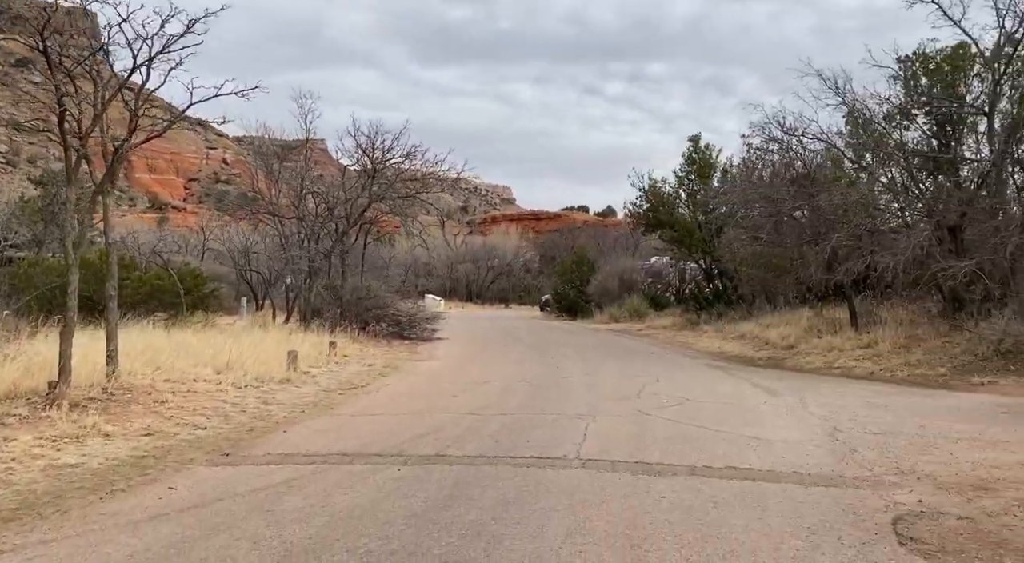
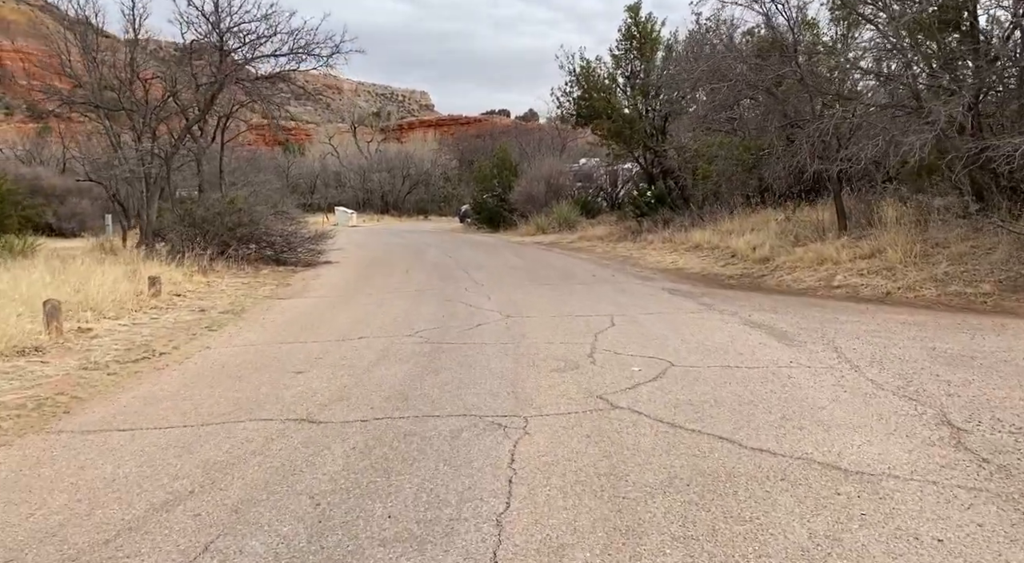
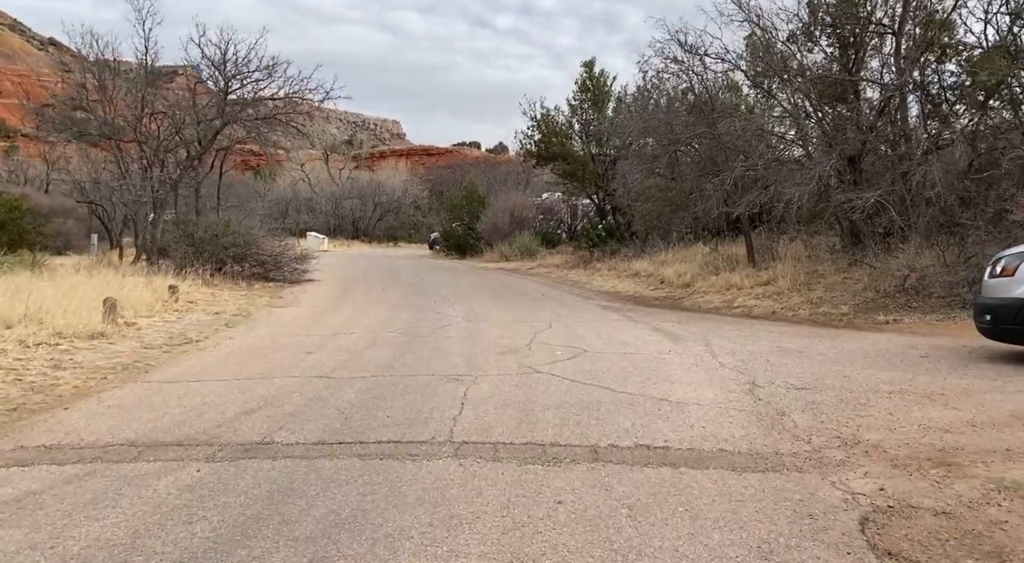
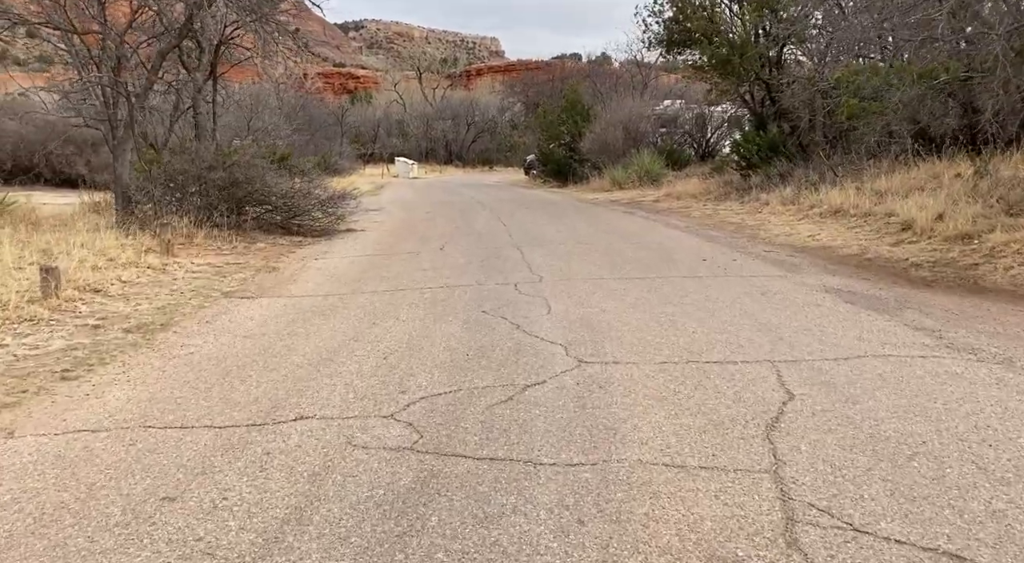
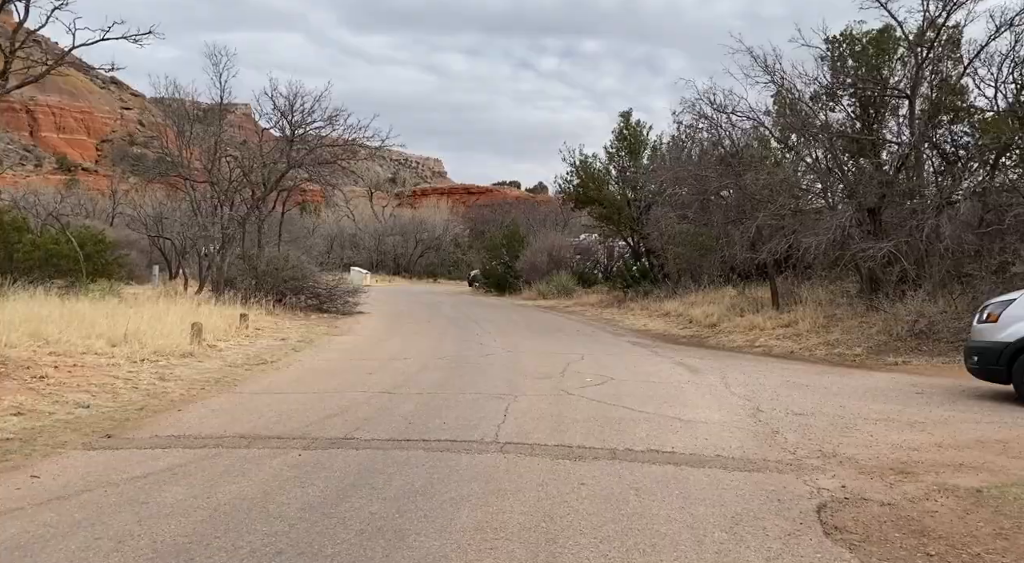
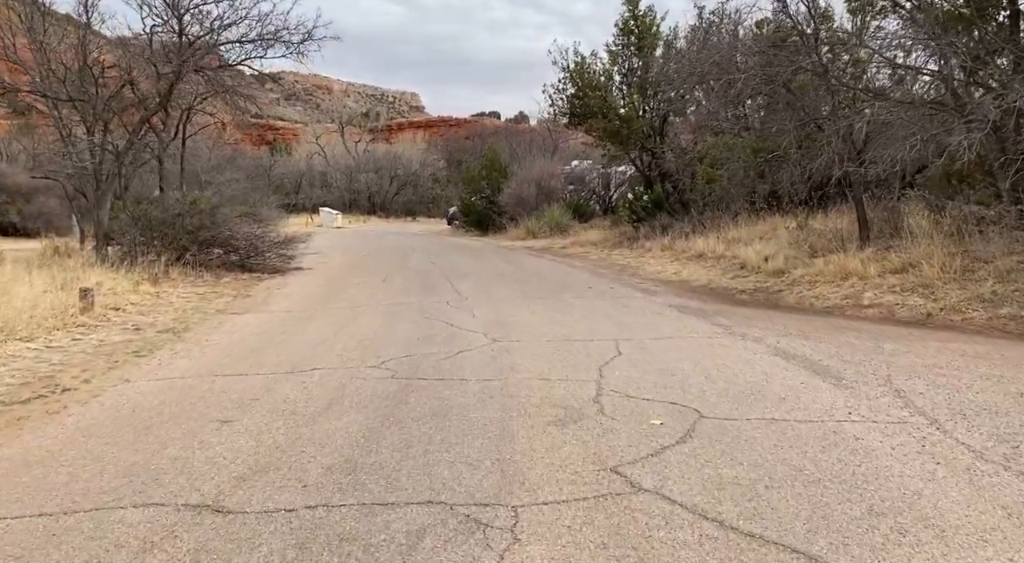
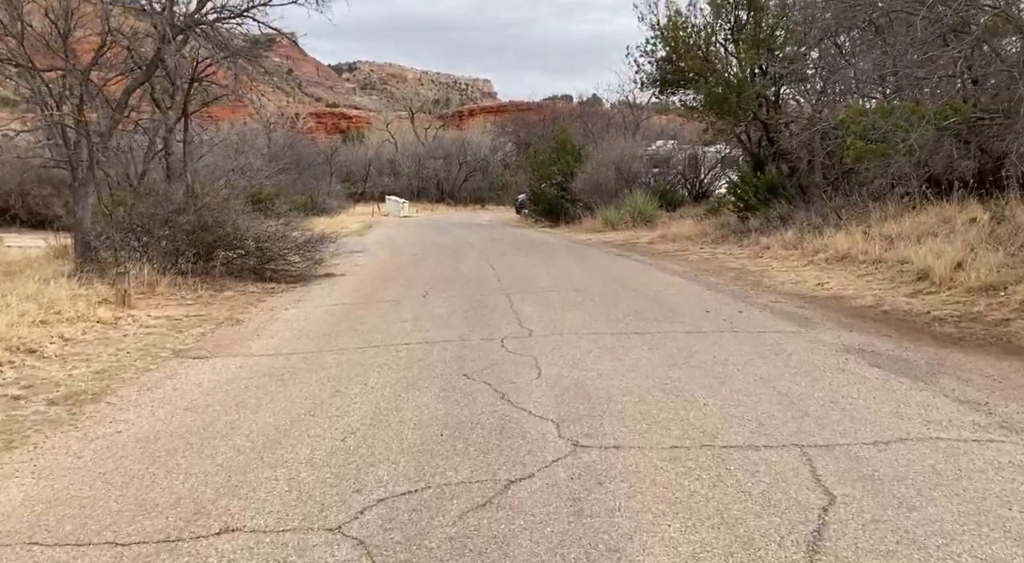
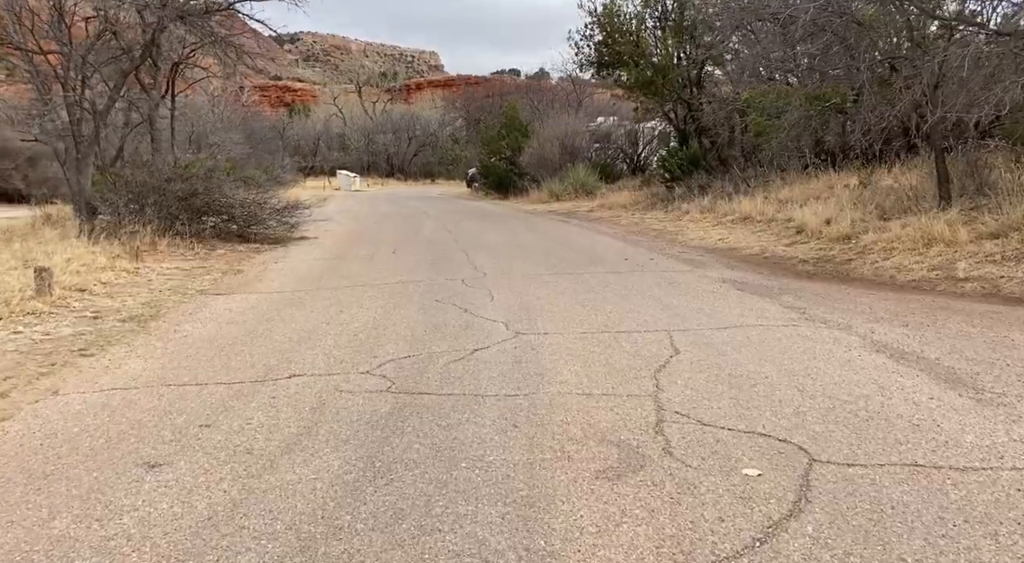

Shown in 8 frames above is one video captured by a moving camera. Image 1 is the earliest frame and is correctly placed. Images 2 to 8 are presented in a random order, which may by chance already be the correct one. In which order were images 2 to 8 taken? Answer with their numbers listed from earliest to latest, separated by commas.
5, 3, 2, 6, 8, 4, 7
